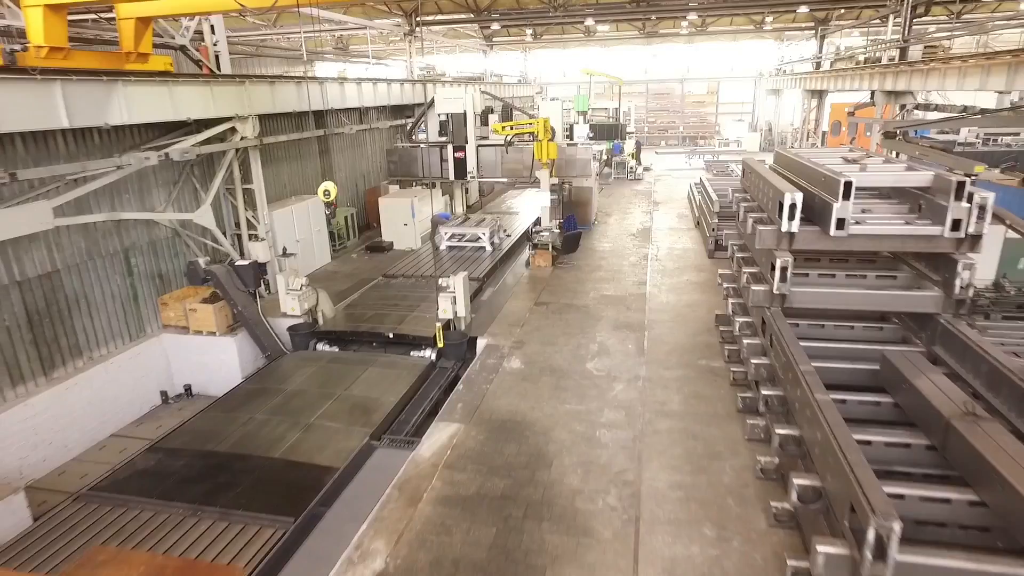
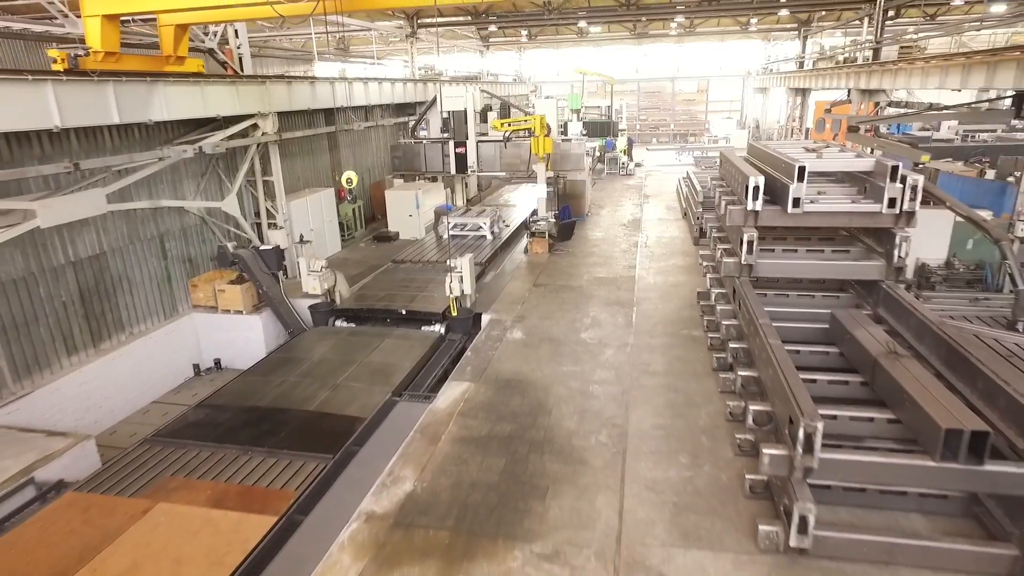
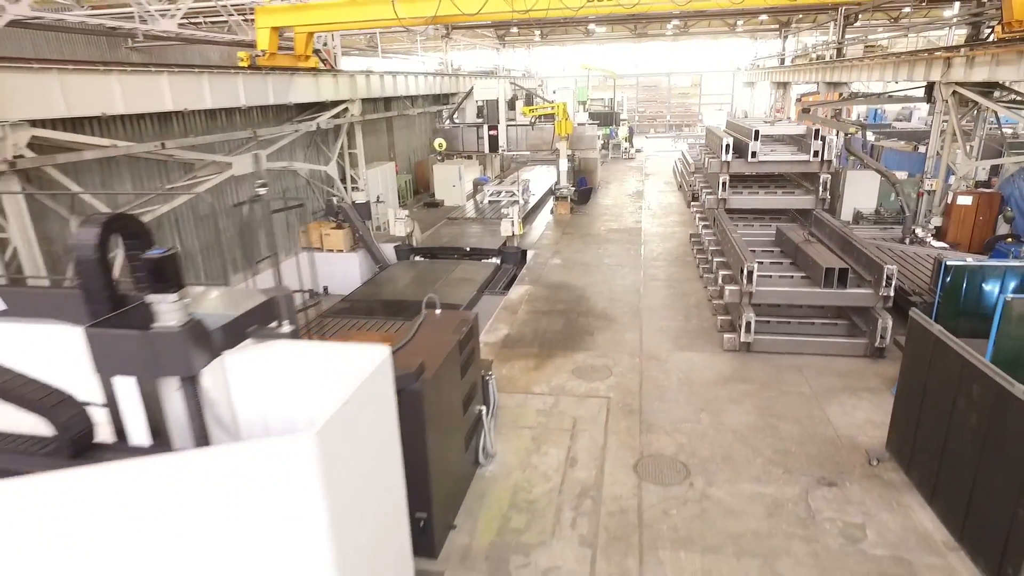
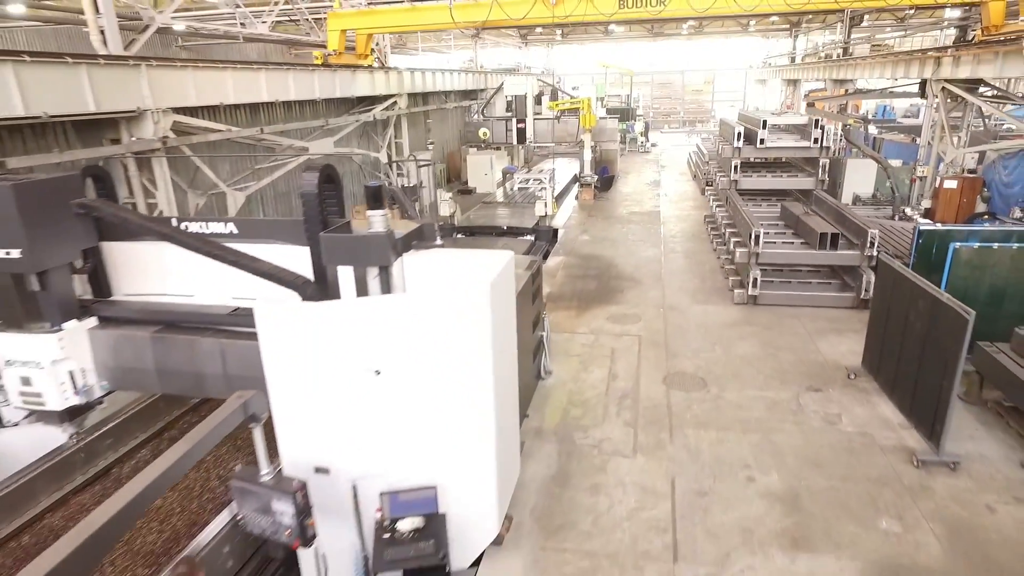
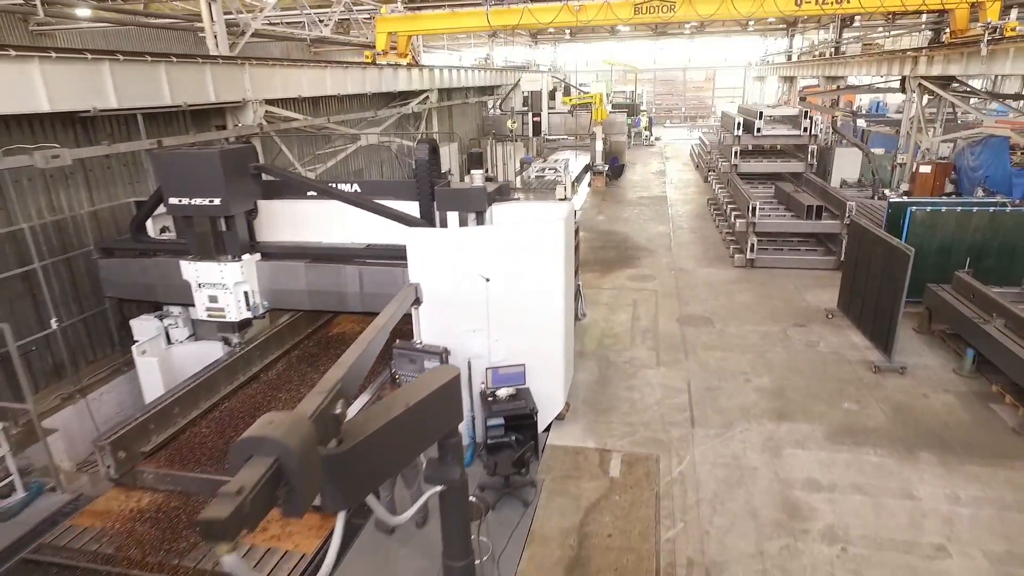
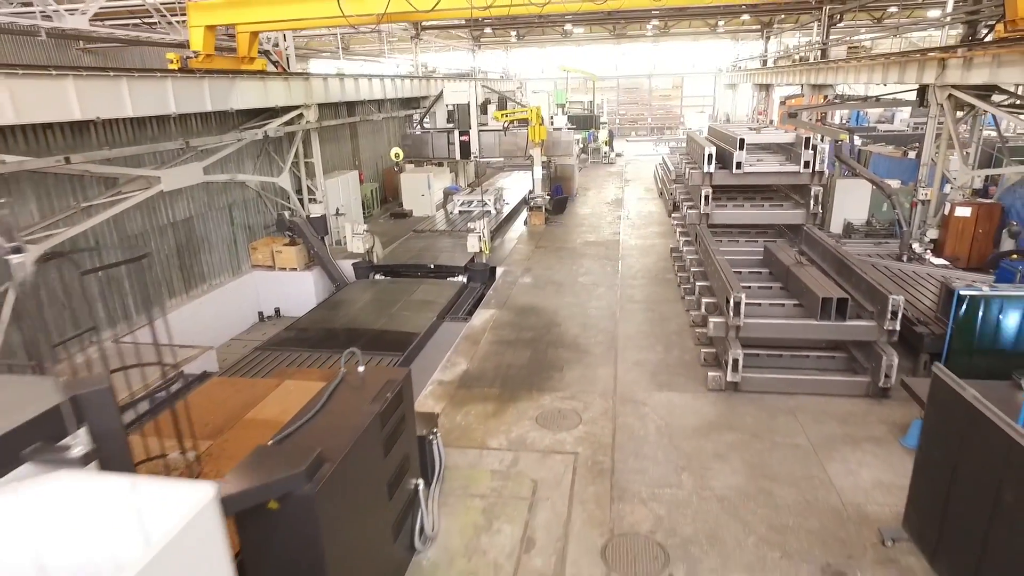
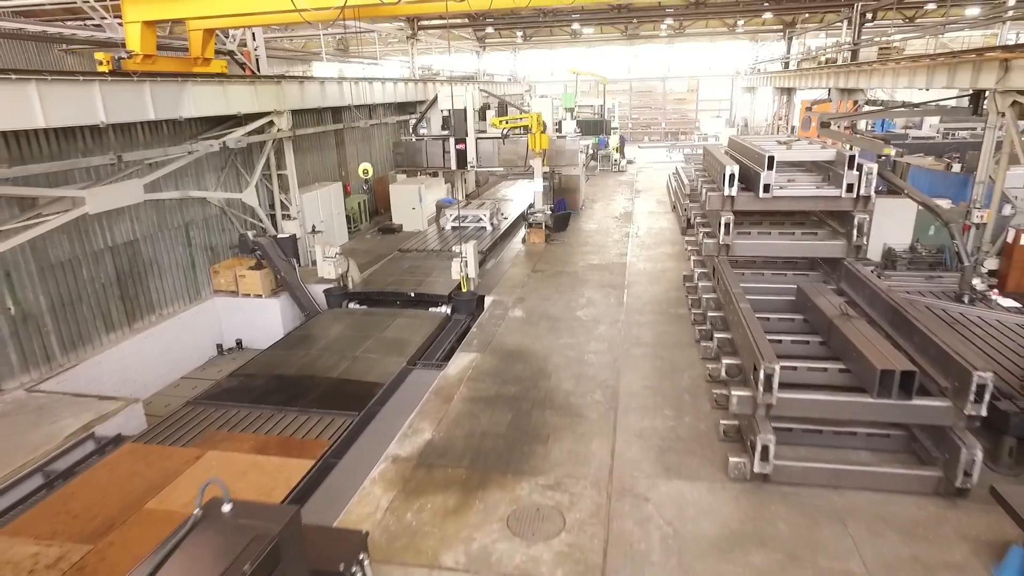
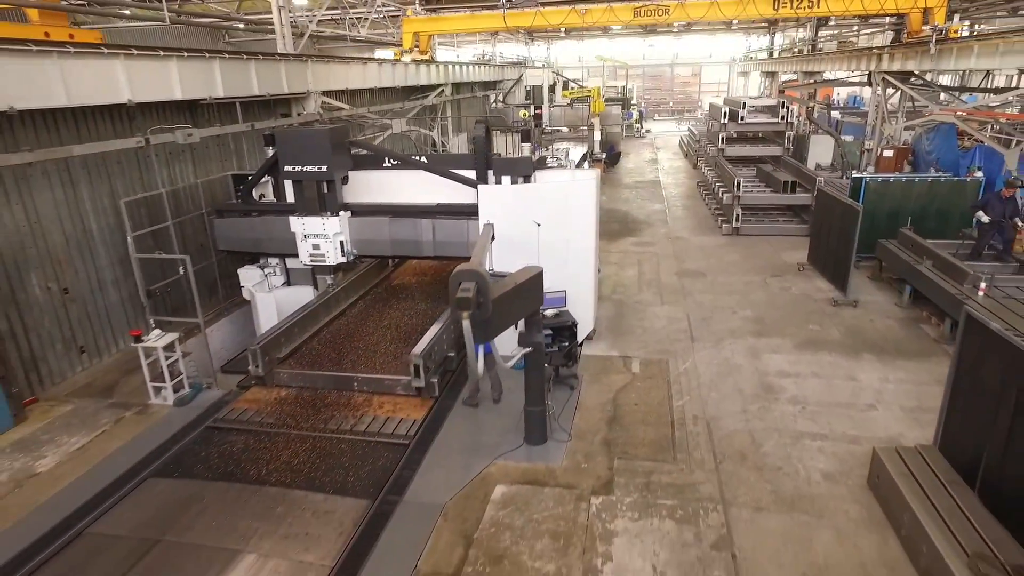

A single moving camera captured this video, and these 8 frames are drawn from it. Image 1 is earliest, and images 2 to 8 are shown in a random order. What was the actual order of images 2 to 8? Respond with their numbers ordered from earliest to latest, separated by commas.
2, 7, 6, 3, 4, 5, 8
